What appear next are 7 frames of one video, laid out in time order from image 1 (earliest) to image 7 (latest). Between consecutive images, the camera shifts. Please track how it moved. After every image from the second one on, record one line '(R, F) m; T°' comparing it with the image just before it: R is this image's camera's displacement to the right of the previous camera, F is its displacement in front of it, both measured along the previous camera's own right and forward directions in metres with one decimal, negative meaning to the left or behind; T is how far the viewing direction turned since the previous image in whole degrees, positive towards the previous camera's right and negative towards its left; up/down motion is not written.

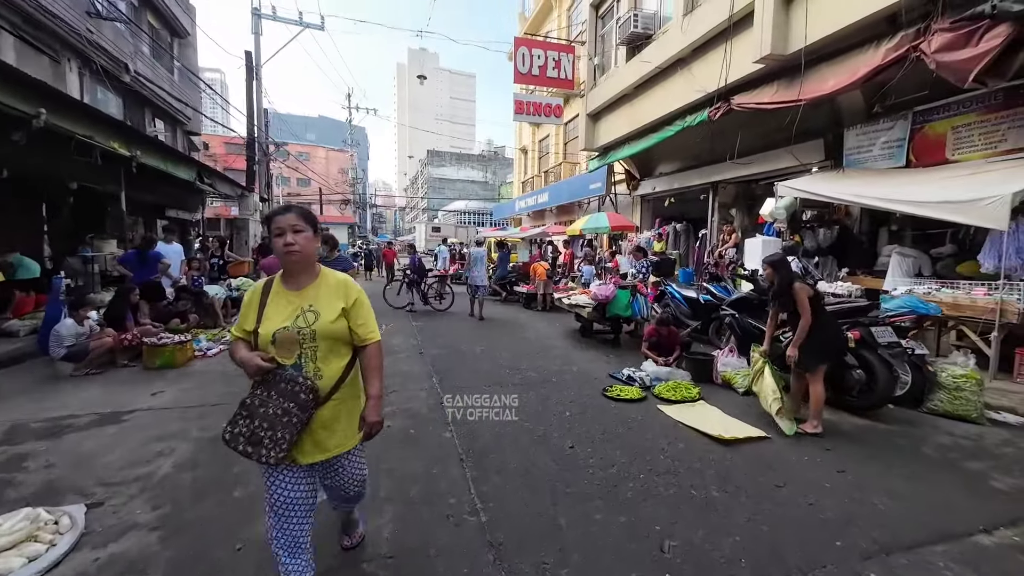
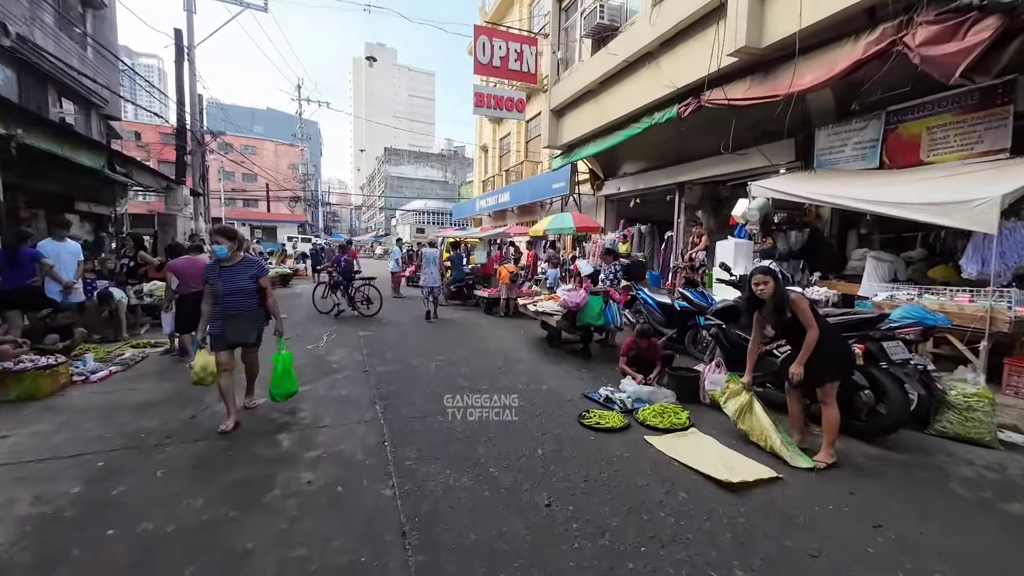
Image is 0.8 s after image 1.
(0.0, +0.8) m; +5°
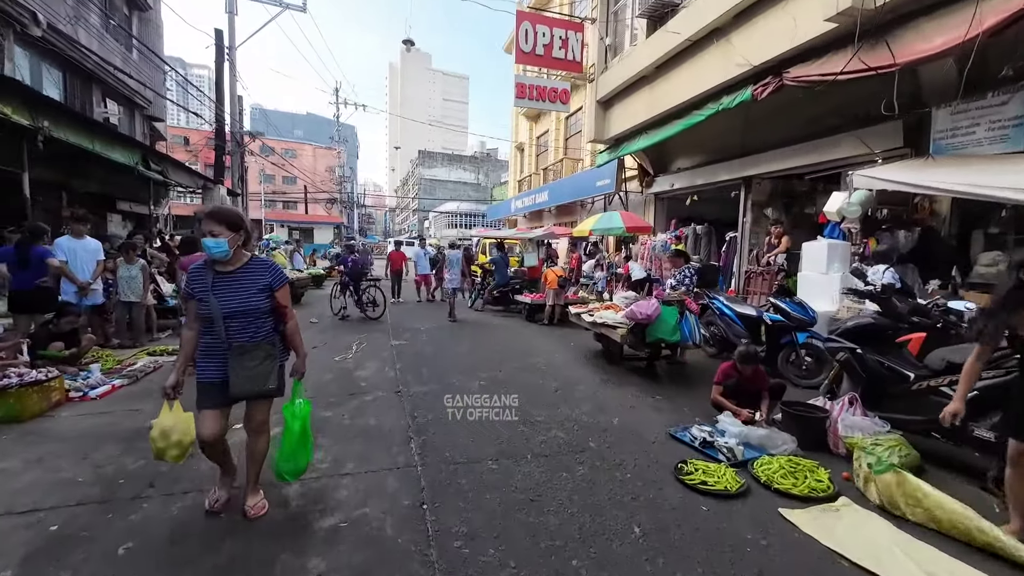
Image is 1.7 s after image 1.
(-0.3, +0.9) m; -4°
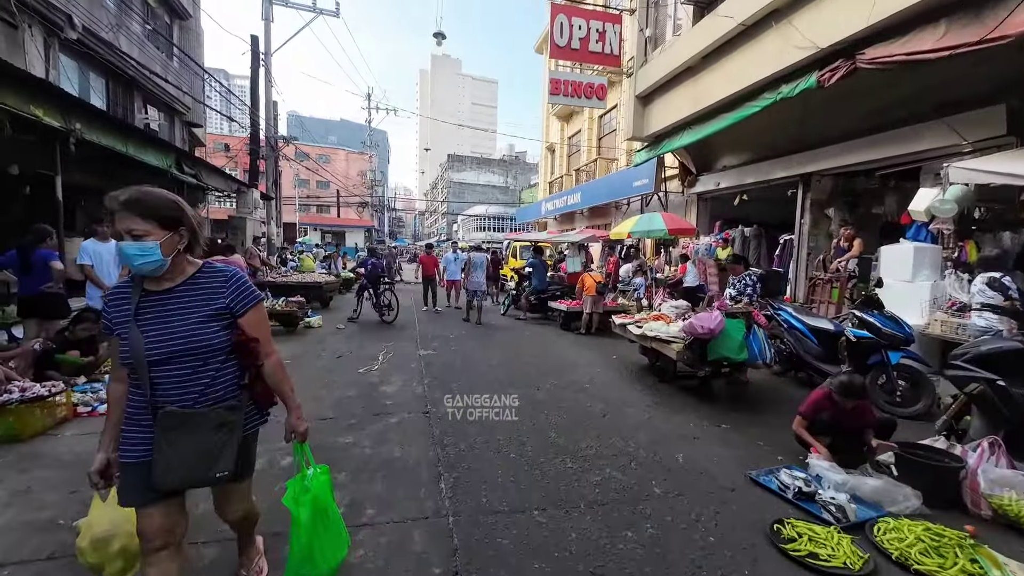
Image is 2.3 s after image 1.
(-0.1, +0.5) m; -4°
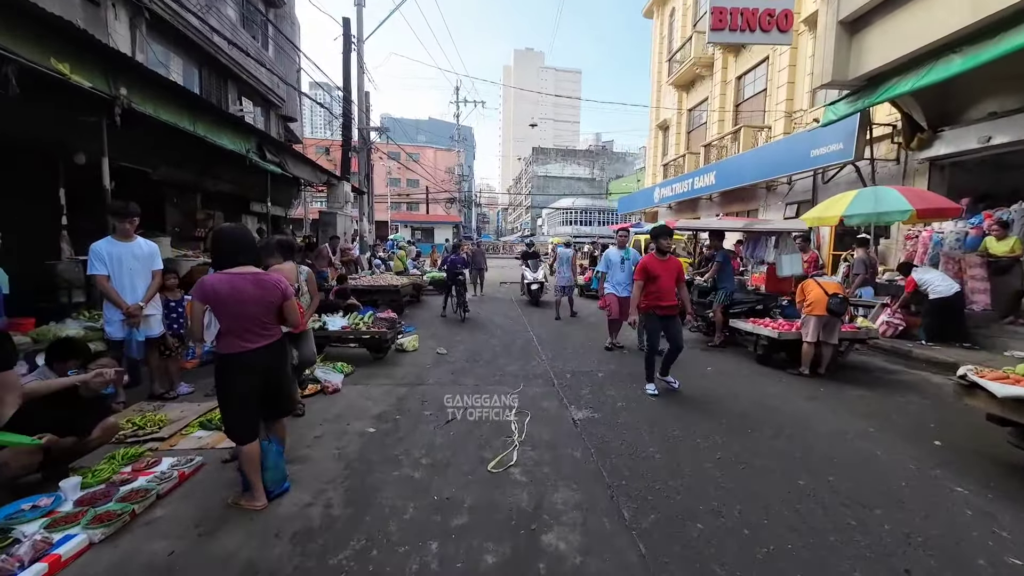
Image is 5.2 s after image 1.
(-1.2, +2.5) m; -11°
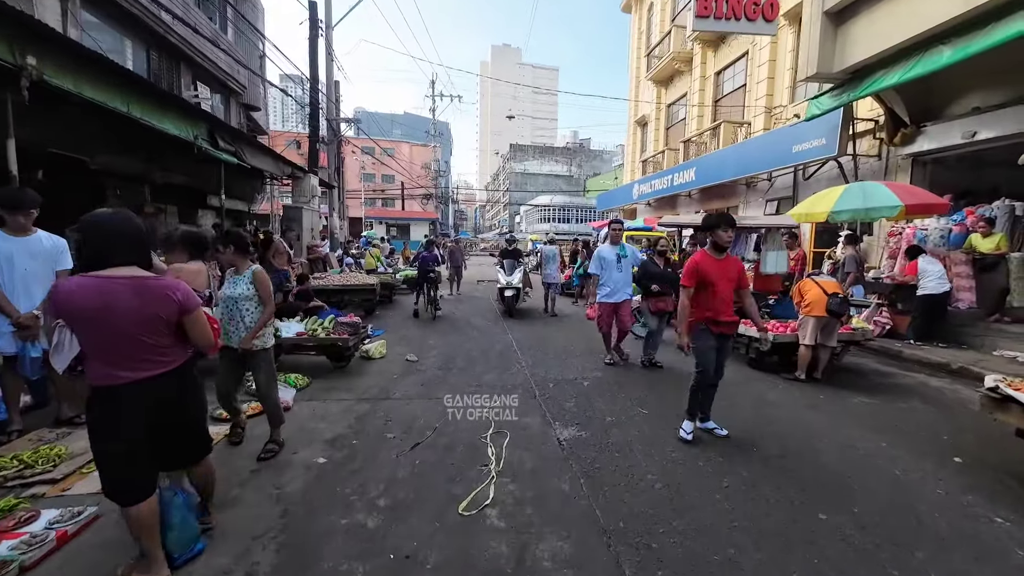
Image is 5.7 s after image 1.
(0.0, +0.5) m; +3°
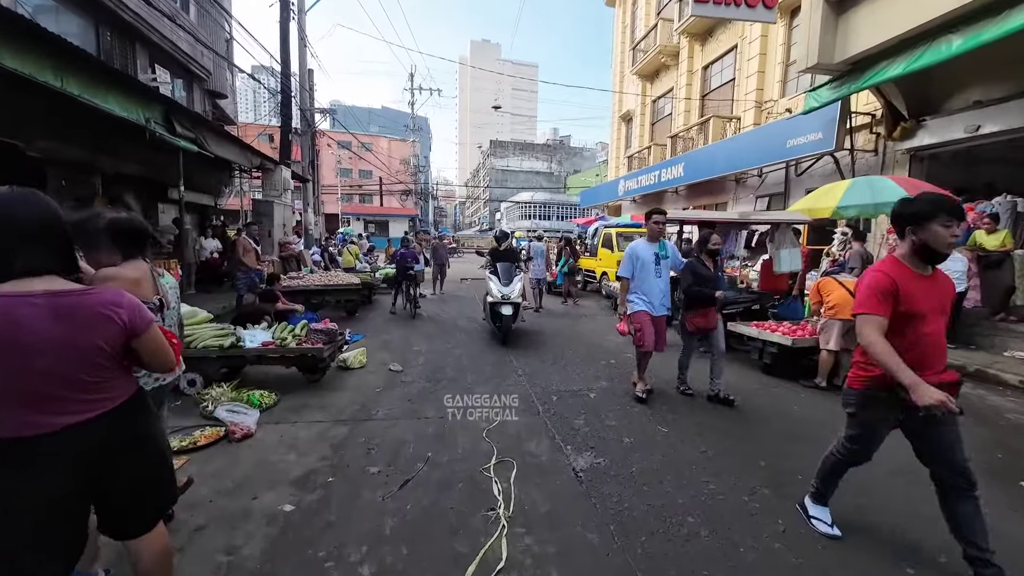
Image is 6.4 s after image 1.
(-0.2, +0.6) m; +3°
